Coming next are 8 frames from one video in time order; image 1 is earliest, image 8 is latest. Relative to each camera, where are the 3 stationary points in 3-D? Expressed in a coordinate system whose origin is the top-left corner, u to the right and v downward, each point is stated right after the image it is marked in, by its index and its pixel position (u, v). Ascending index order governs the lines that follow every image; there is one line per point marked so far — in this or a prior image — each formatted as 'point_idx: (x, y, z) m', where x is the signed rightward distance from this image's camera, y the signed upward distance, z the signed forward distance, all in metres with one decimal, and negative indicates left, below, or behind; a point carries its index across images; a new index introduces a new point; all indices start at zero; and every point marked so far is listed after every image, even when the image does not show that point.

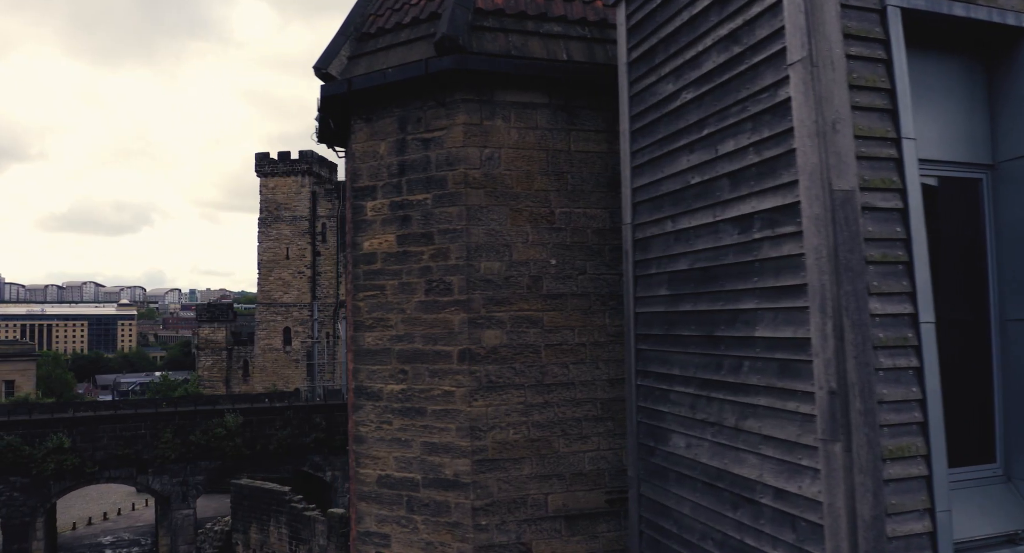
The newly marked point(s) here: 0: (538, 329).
0: (+0.2, -0.4, +5.7) m
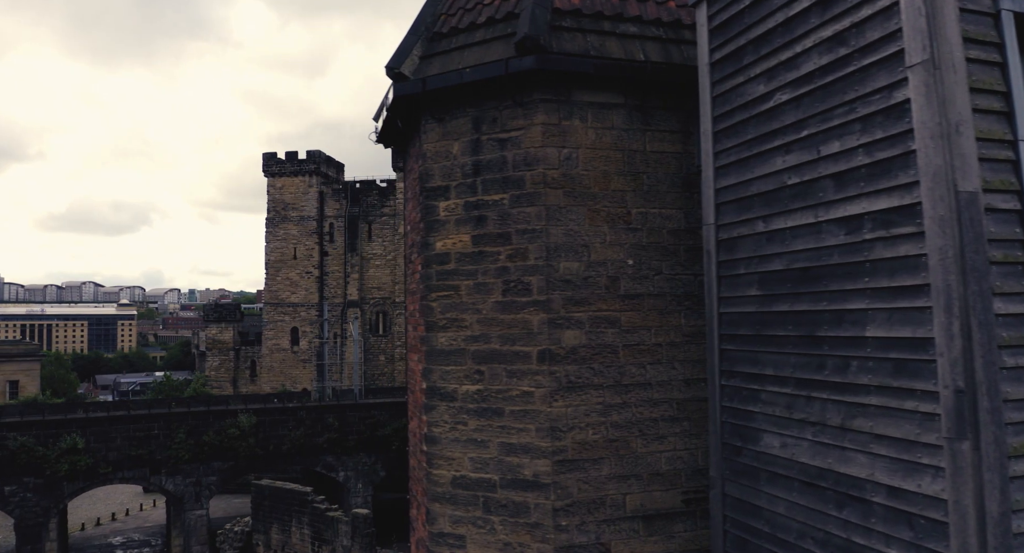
0: (+0.8, -0.4, +5.7) m
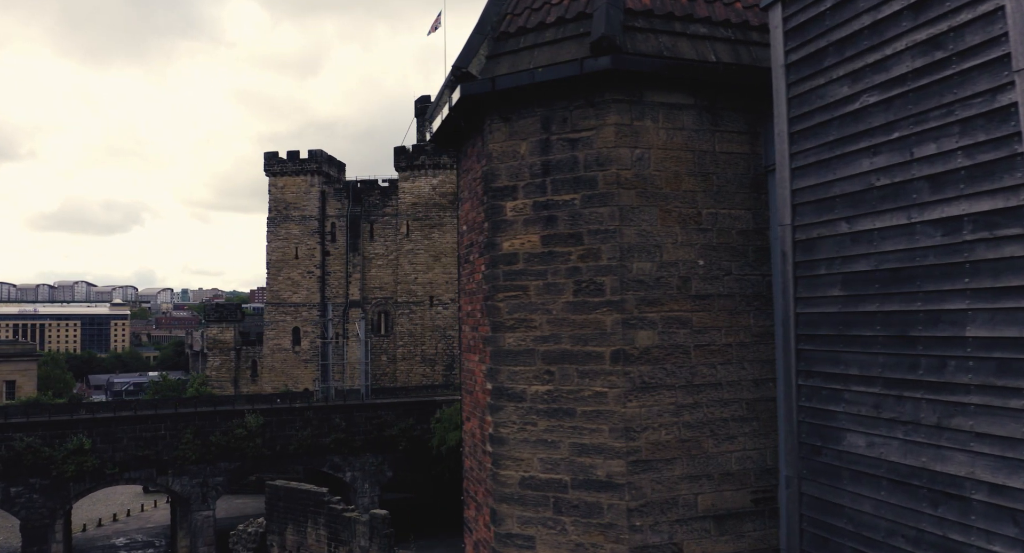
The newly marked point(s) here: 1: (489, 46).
0: (+1.4, -0.4, +5.7) m
1: (-0.2, +1.9, +6.1) m
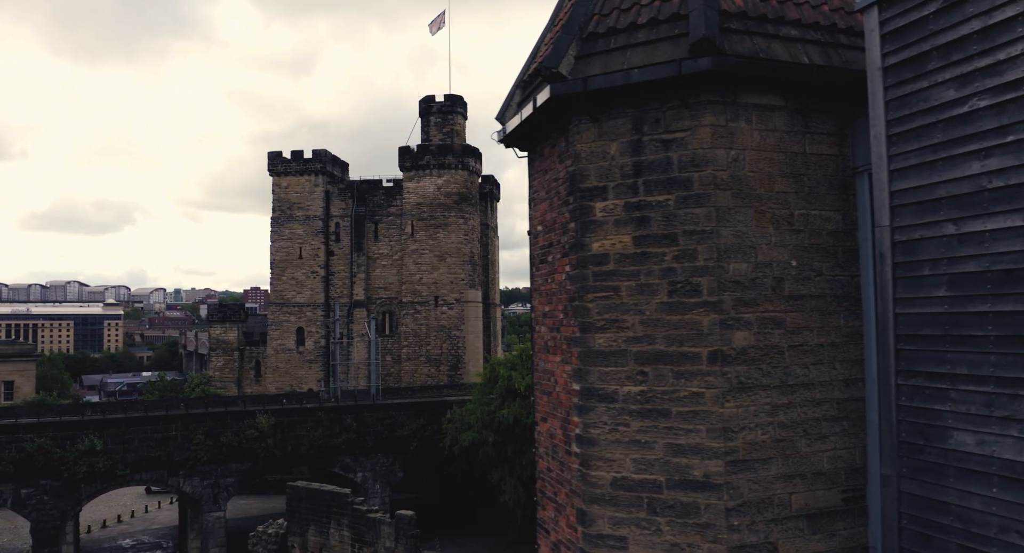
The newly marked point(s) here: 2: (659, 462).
0: (+2.1, -0.4, +5.7) m
1: (+0.5, +1.9, +6.1) m
2: (+1.2, -1.5, +5.7) m
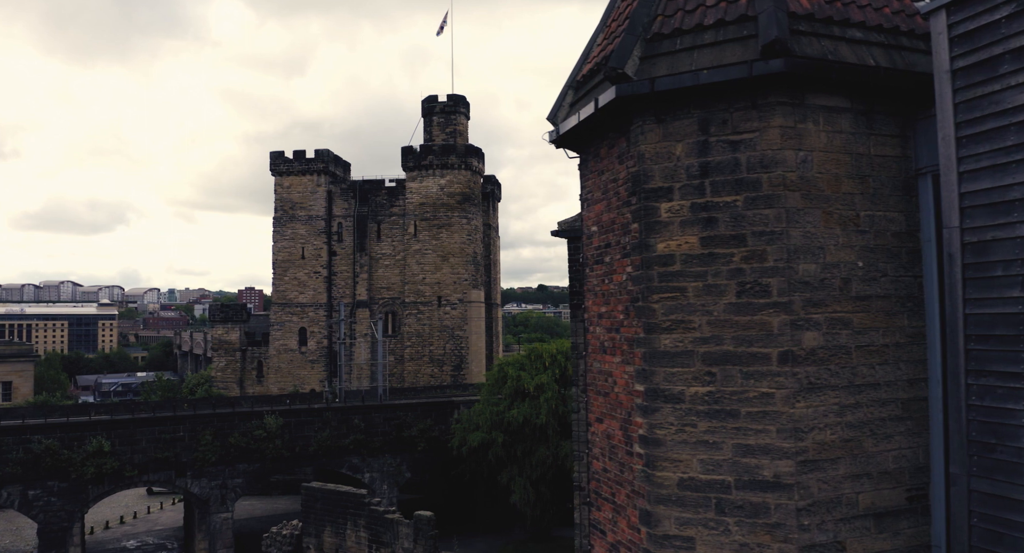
0: (+2.7, -0.4, +5.7) m
1: (+1.1, +1.9, +6.1) m
2: (+1.7, -1.5, +5.7) m
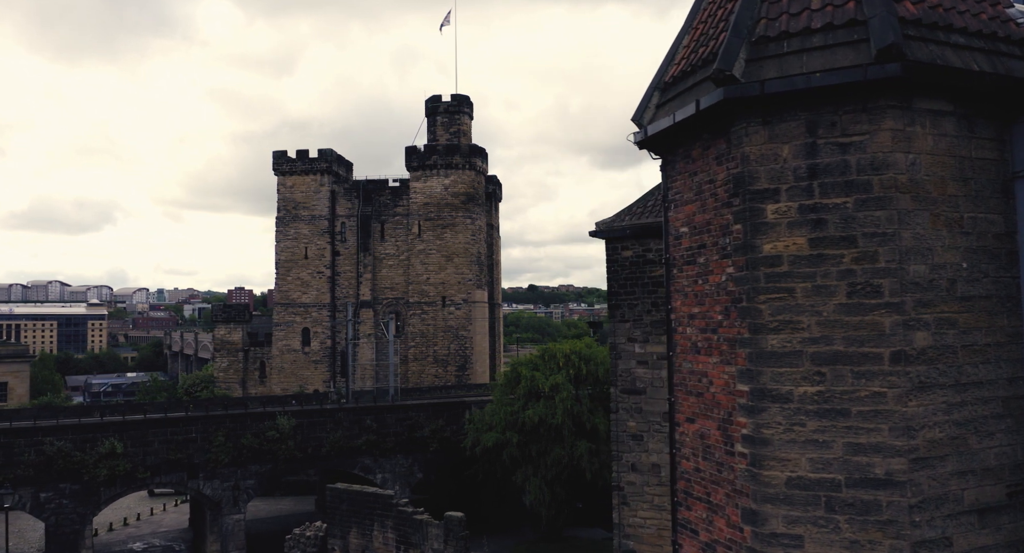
0: (+3.6, -0.4, +5.8) m
1: (+2.0, +1.9, +6.1) m
2: (+2.6, -1.5, +5.8) m
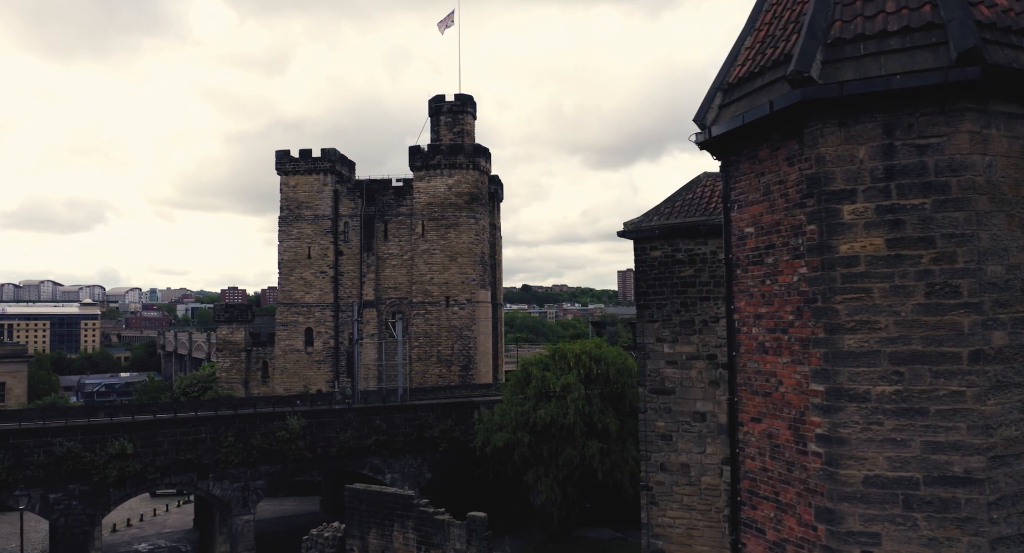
0: (+4.2, -0.4, +5.9) m
1: (+2.6, +1.9, +6.2) m
2: (+3.3, -1.5, +5.8) m
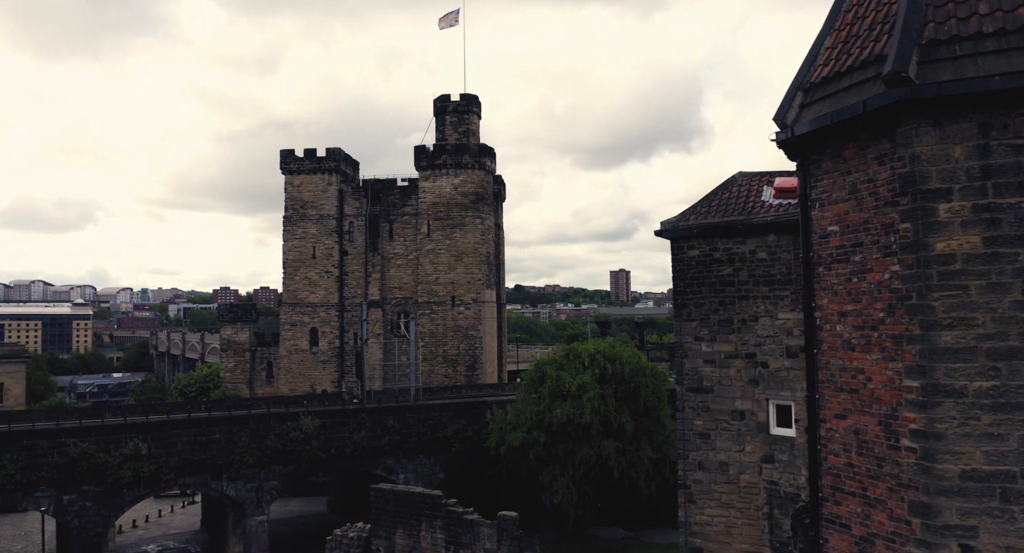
0: (+5.1, -0.4, +6.0) m
1: (+3.5, +1.9, +6.3) m
2: (+4.1, -1.5, +5.9) m
